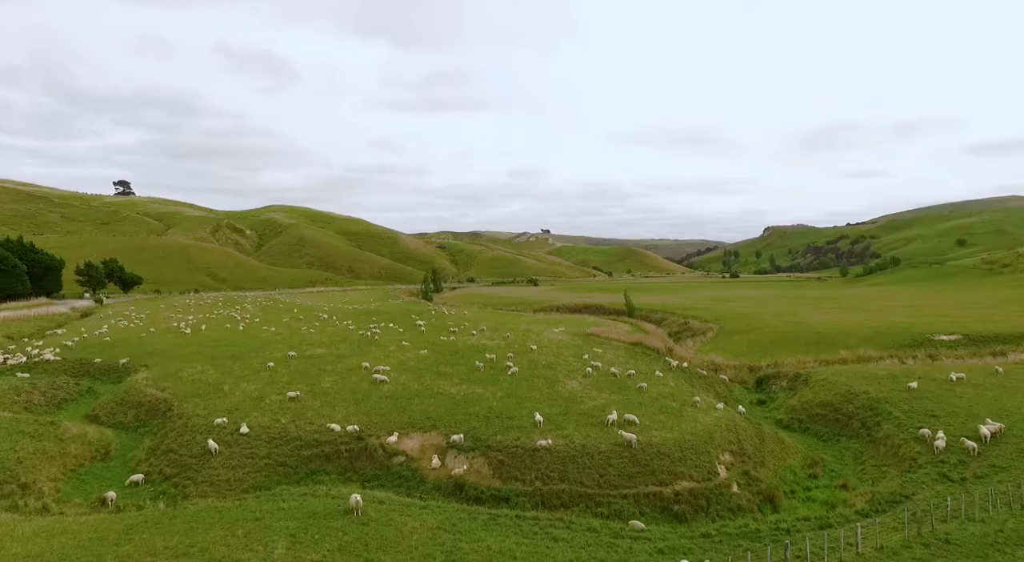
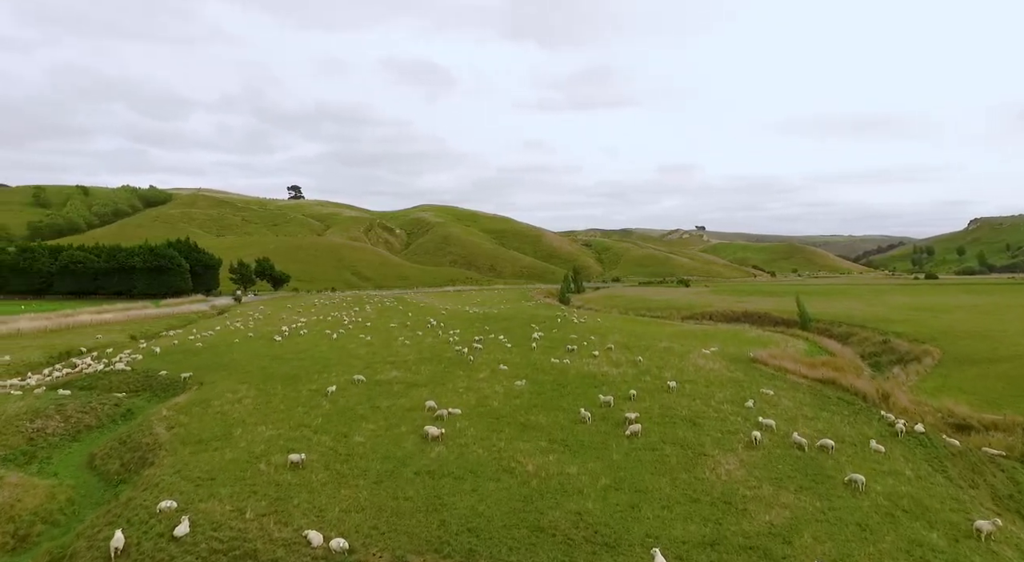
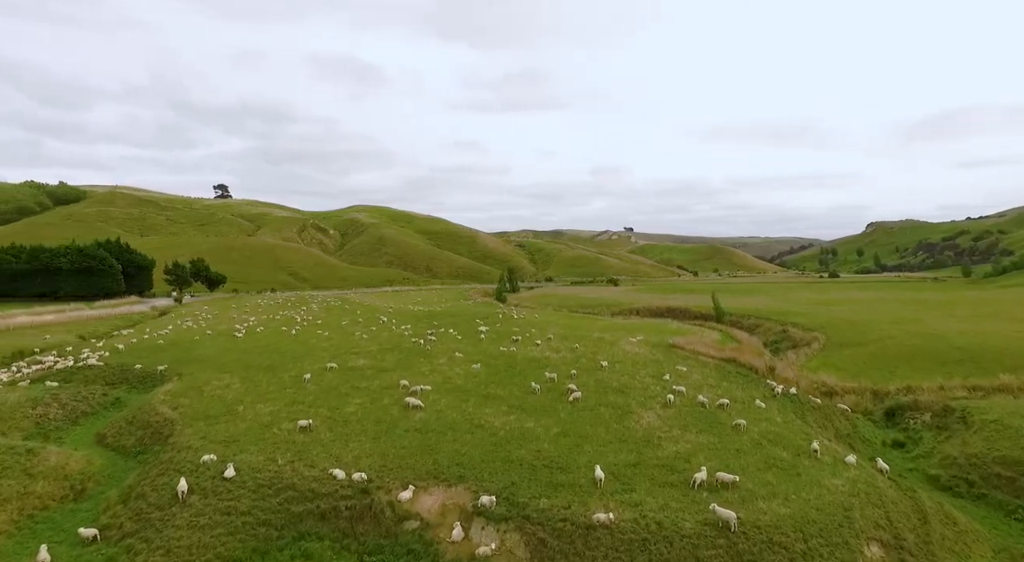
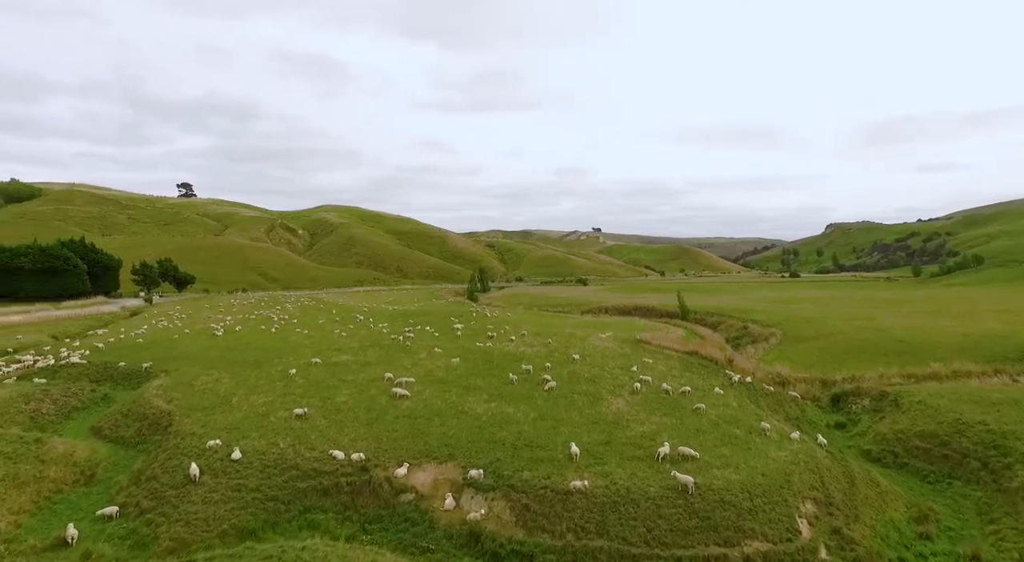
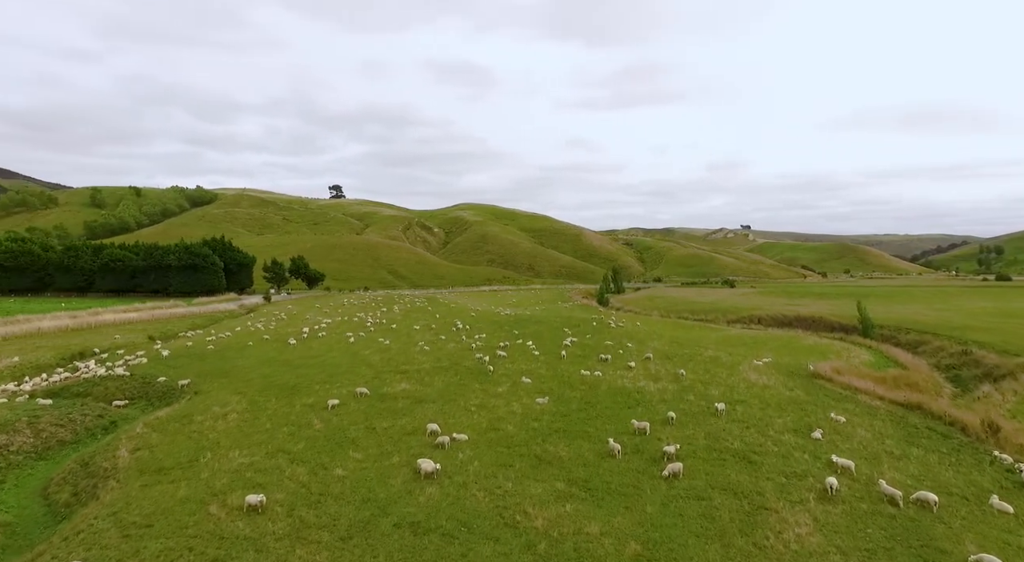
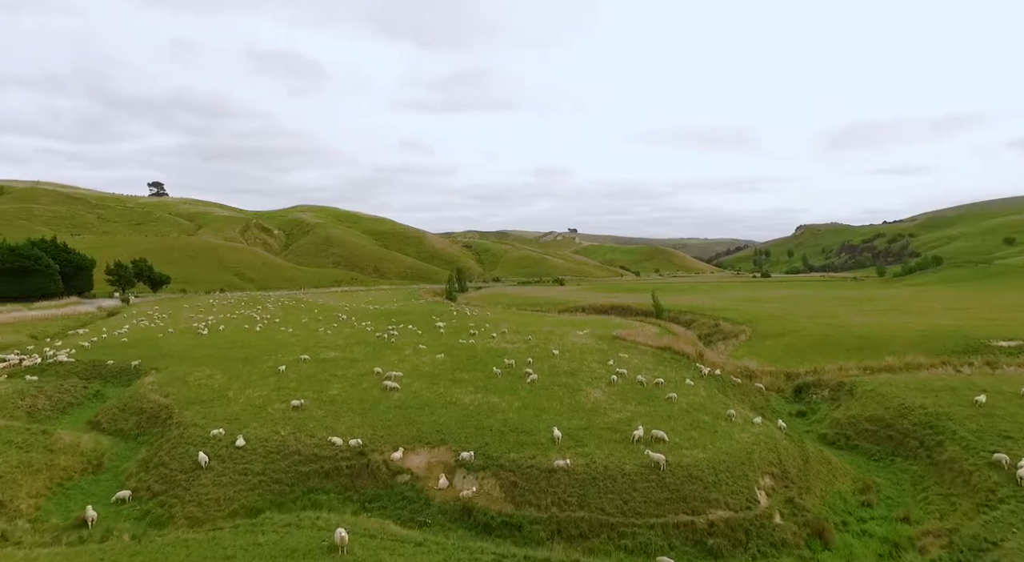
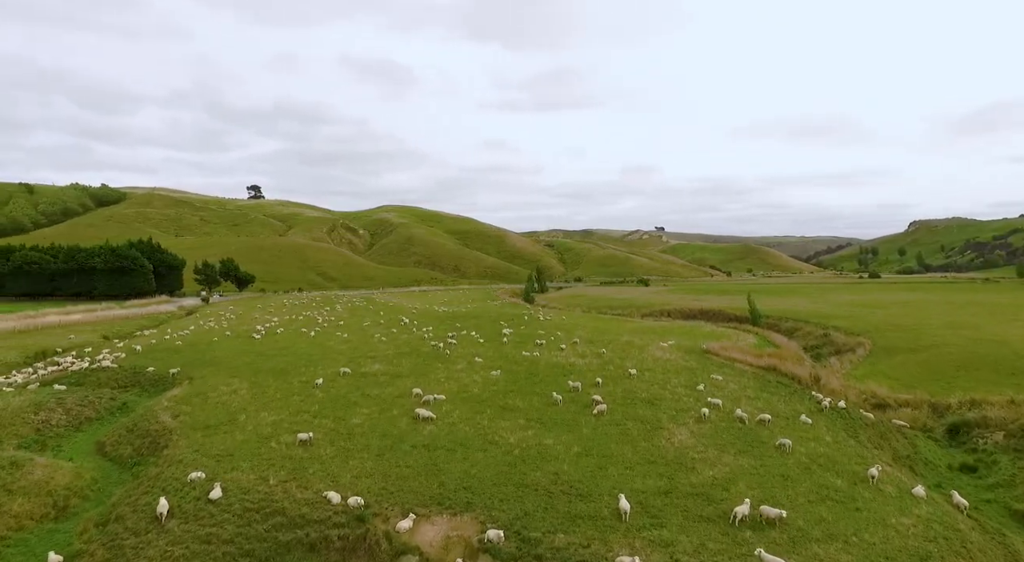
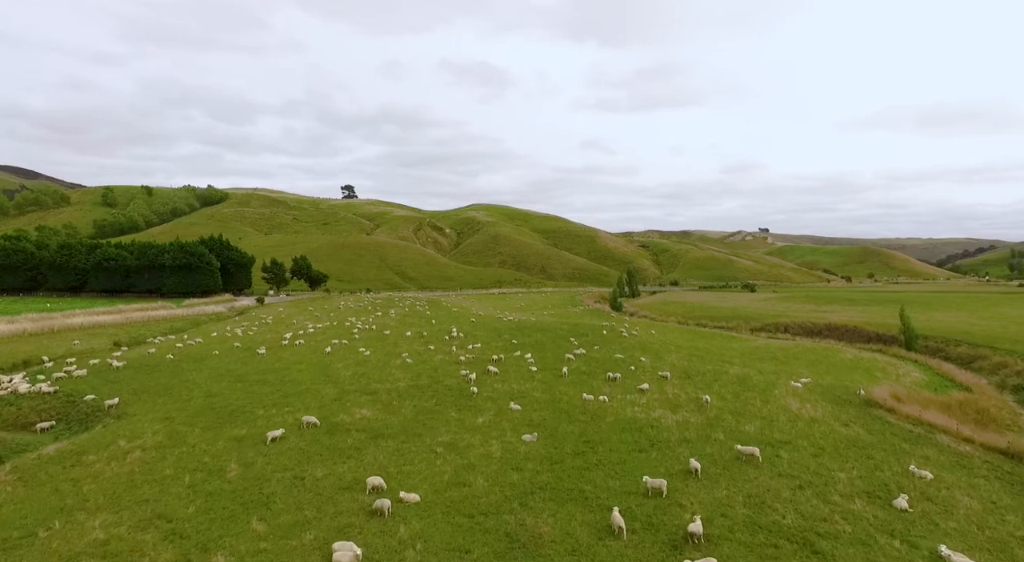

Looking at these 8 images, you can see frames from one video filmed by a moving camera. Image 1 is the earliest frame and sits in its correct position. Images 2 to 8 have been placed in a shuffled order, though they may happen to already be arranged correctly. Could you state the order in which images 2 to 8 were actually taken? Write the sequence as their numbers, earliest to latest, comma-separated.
6, 4, 3, 7, 2, 5, 8
